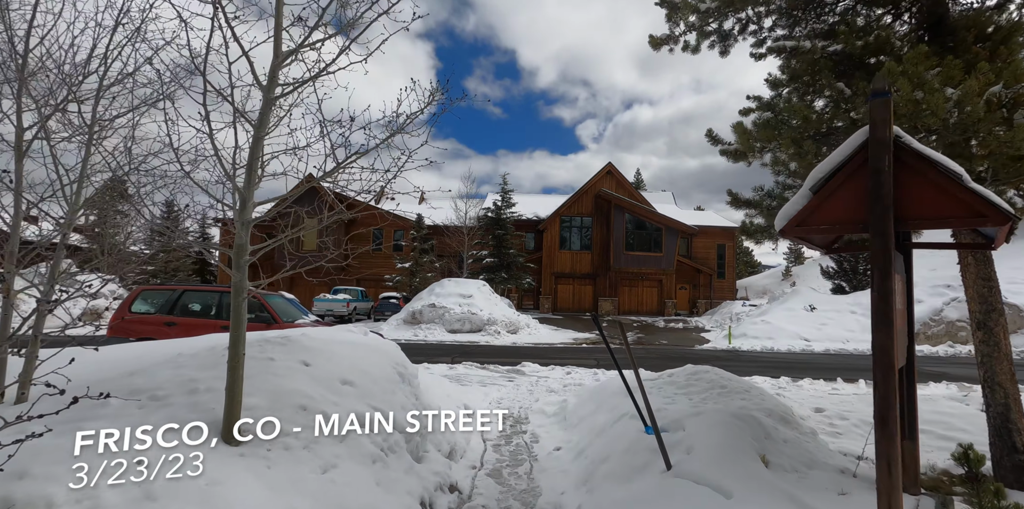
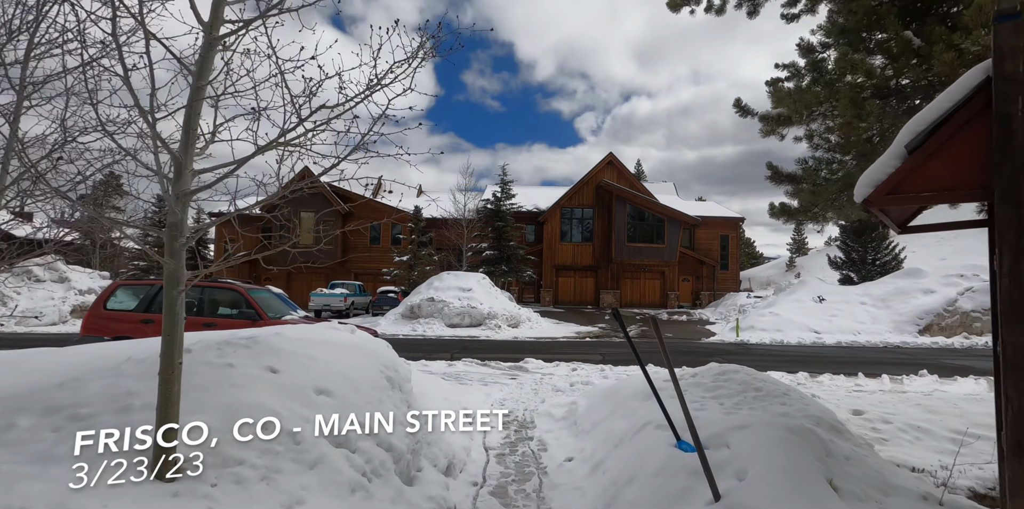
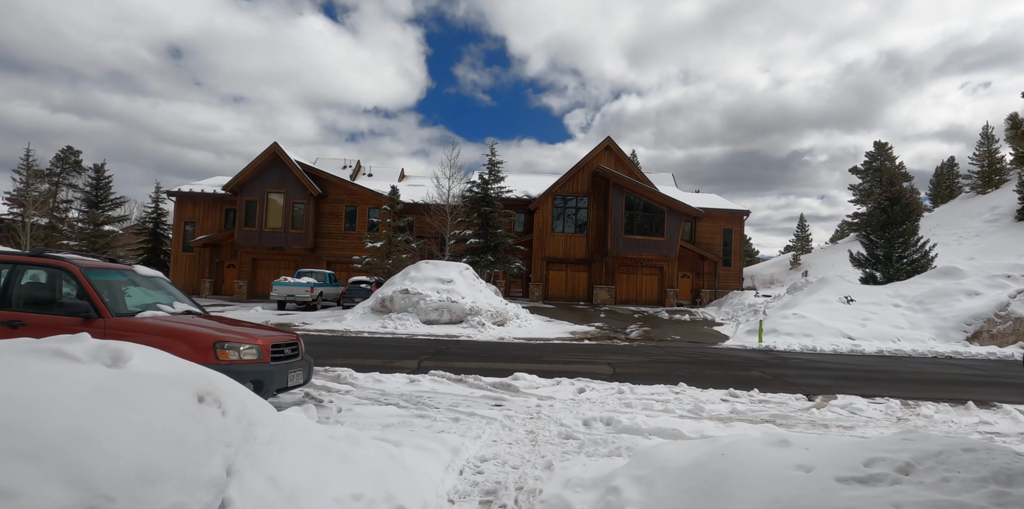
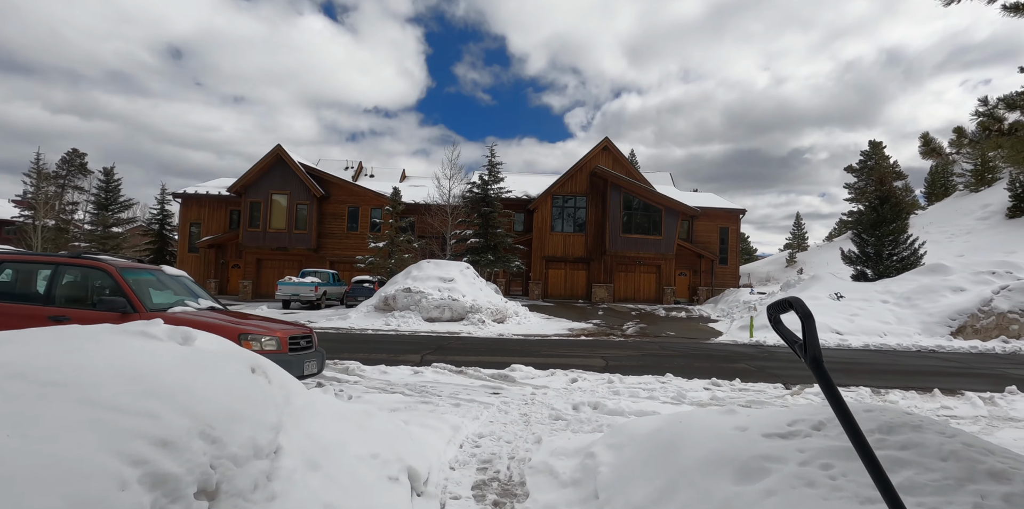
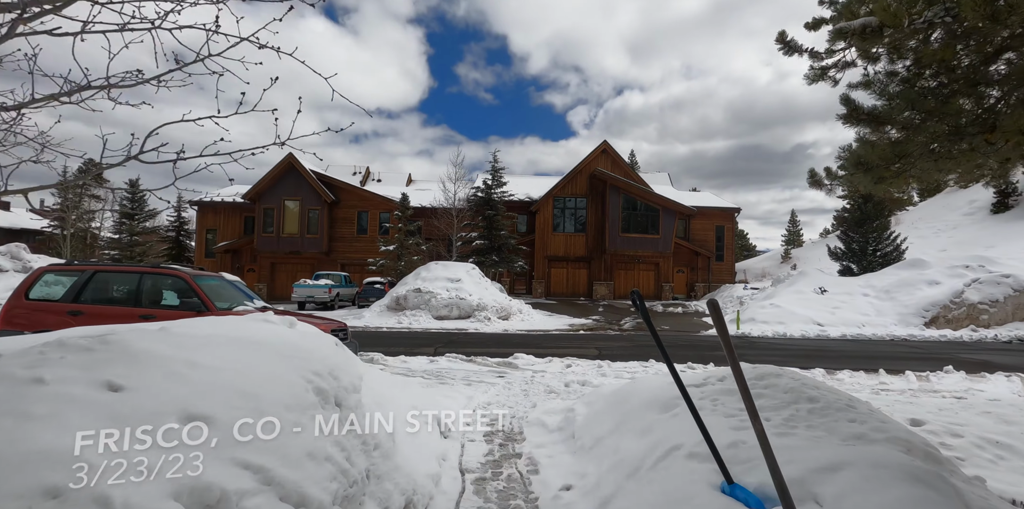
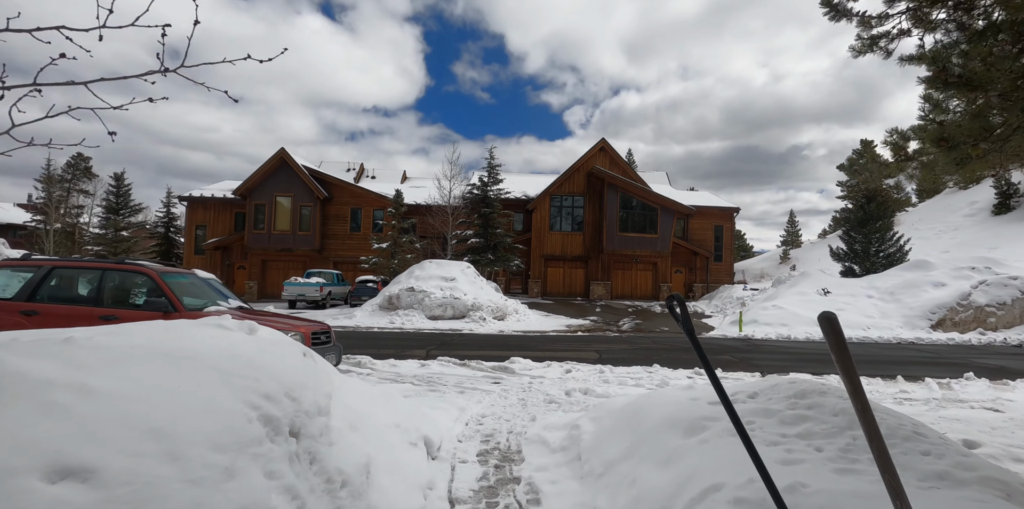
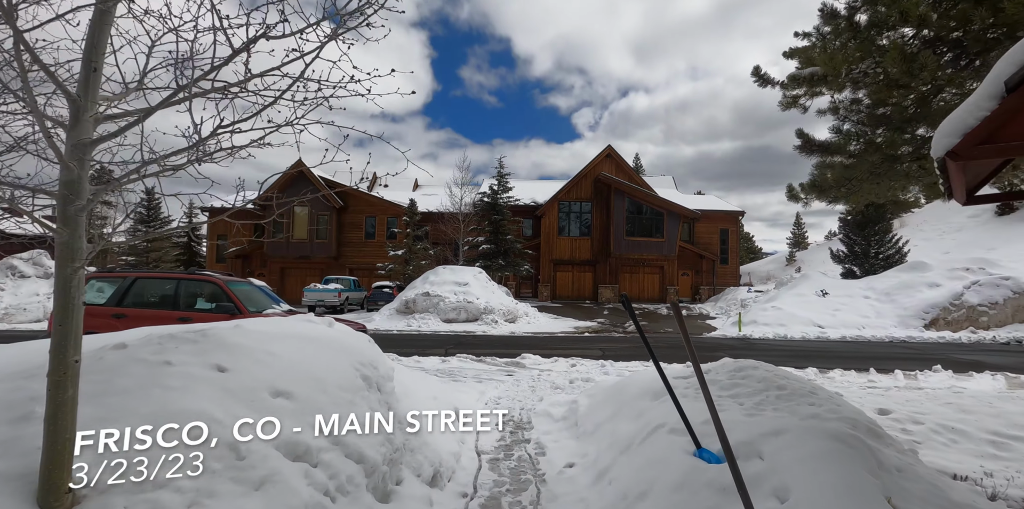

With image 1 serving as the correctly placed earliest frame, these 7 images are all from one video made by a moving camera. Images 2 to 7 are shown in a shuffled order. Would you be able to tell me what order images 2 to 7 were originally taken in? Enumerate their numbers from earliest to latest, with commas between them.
2, 7, 5, 6, 4, 3
